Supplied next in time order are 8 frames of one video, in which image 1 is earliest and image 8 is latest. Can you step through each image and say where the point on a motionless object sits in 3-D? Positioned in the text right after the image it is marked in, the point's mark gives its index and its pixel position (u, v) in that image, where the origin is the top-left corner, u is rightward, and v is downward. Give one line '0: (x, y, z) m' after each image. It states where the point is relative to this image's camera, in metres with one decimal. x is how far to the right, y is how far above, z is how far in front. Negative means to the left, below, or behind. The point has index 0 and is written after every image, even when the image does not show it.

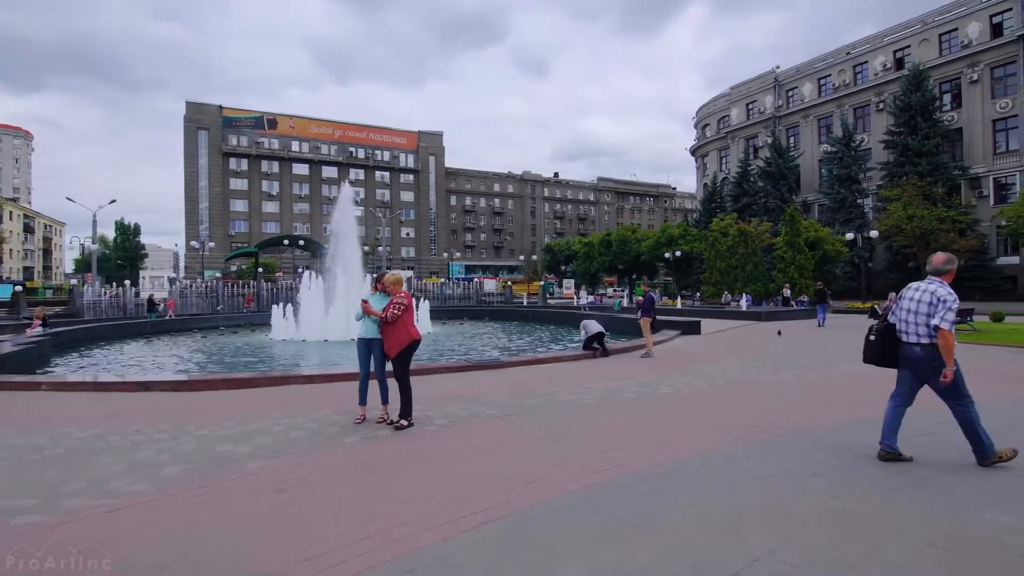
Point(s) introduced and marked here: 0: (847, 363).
0: (+6.5, -1.5, +10.8) m
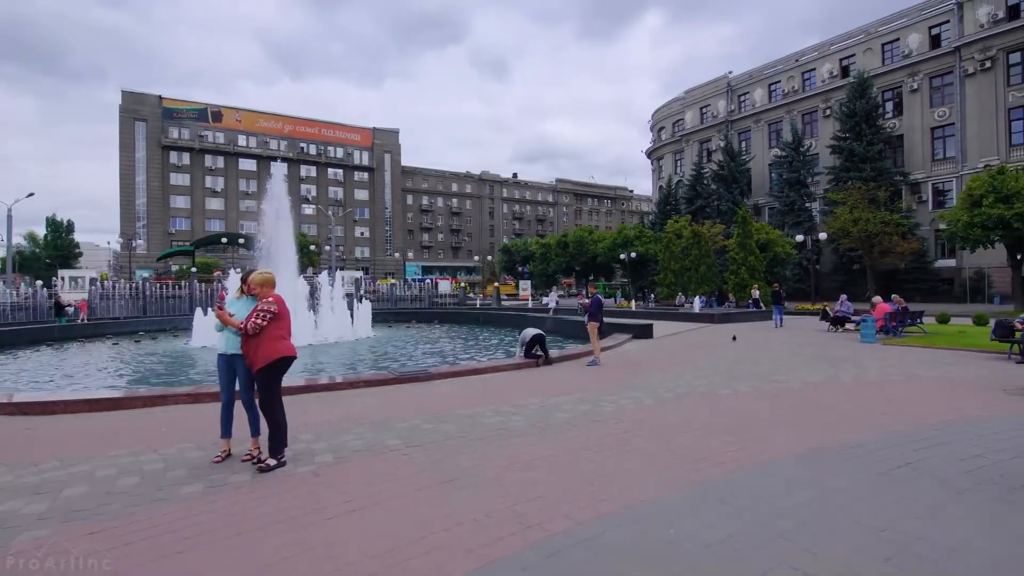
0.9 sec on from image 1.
0: (+5.3, -1.5, +10.0) m
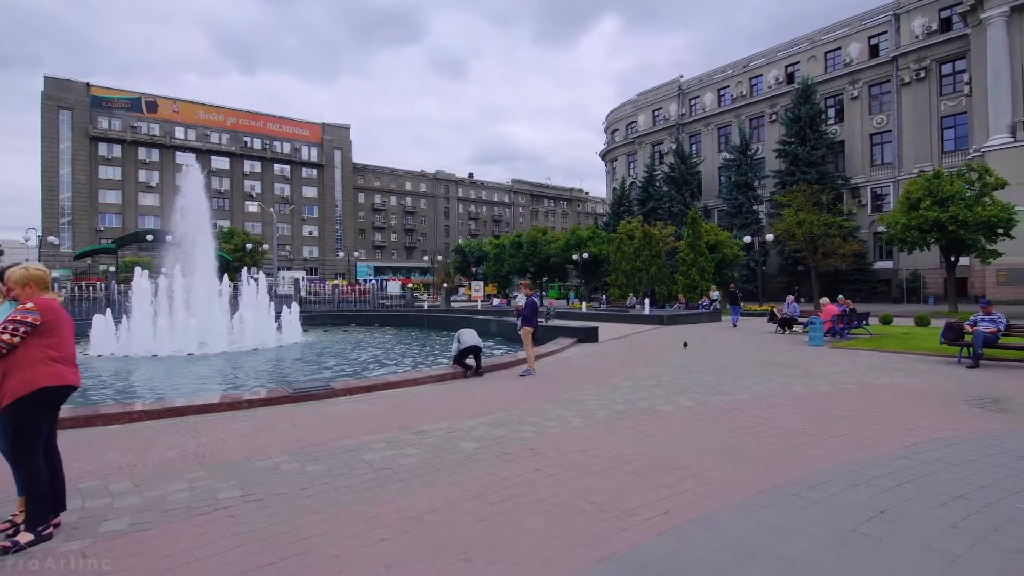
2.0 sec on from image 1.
0: (+3.9, -1.6, +9.0) m
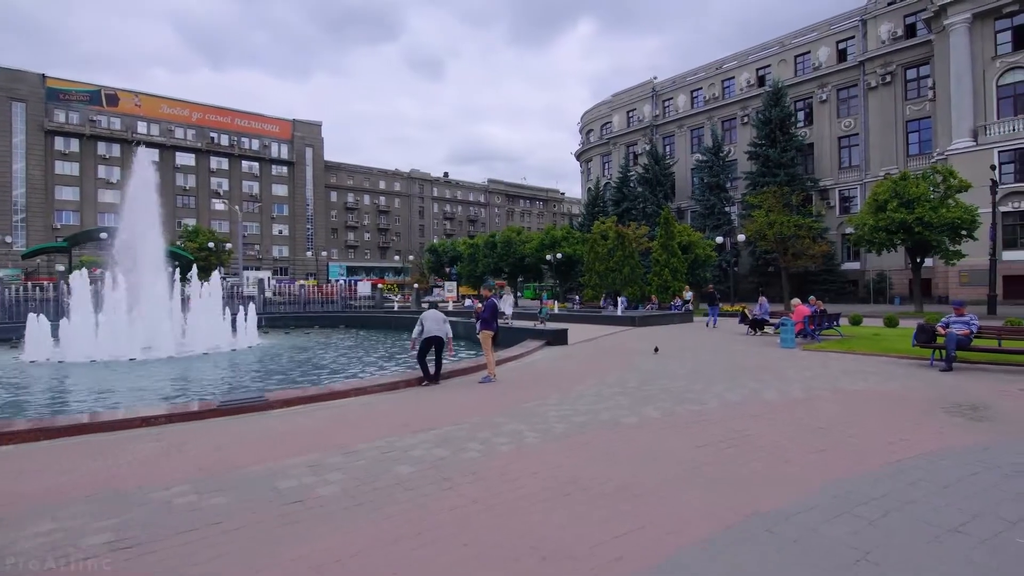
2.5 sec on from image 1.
0: (+3.3, -1.6, +8.5) m
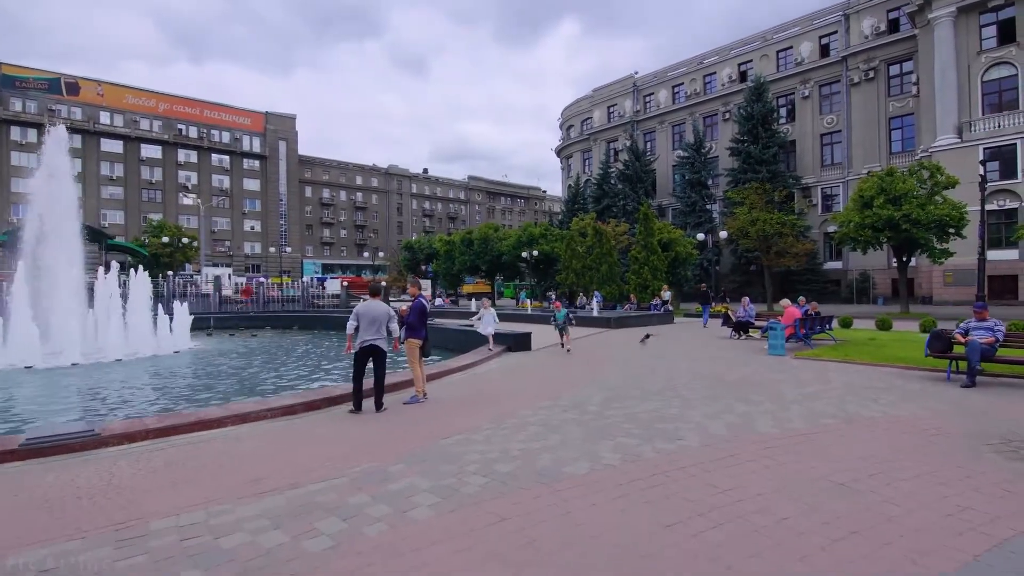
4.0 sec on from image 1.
0: (+2.4, -1.5, +6.8) m
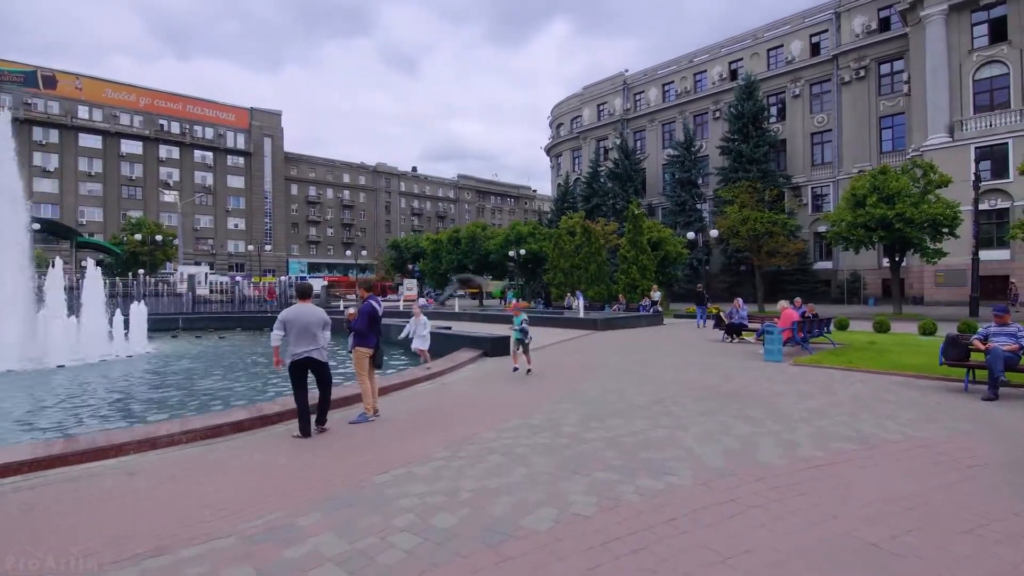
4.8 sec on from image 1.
0: (+1.9, -1.6, +5.8) m
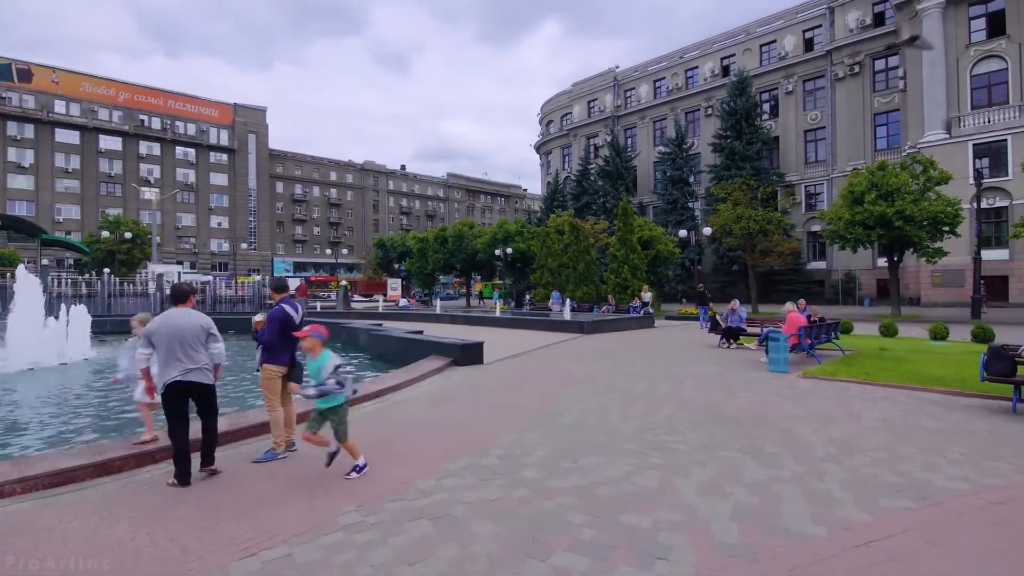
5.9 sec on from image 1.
0: (+1.5, -1.6, +4.3) m
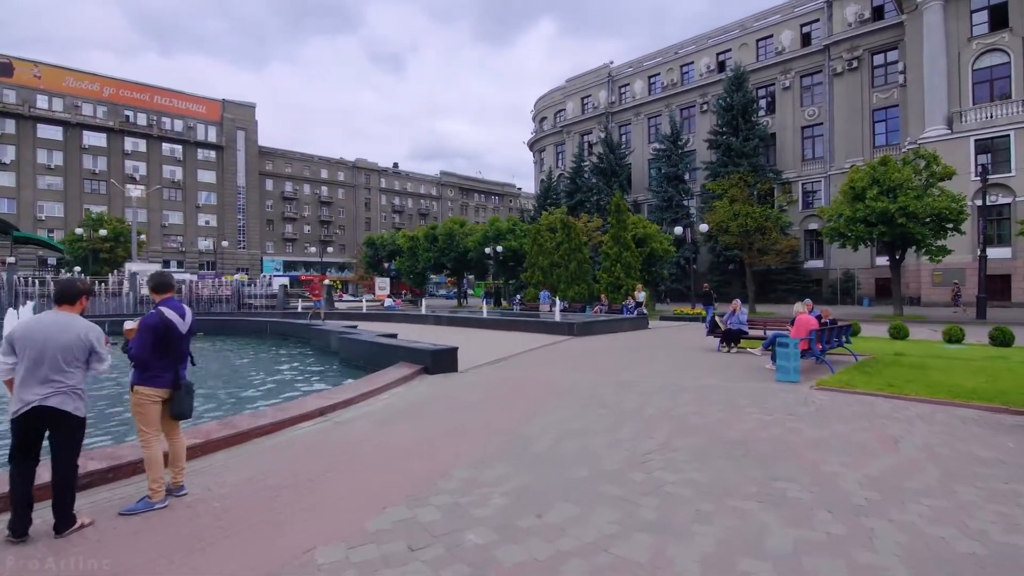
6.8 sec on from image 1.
0: (+1.1, -1.6, +3.1) m
